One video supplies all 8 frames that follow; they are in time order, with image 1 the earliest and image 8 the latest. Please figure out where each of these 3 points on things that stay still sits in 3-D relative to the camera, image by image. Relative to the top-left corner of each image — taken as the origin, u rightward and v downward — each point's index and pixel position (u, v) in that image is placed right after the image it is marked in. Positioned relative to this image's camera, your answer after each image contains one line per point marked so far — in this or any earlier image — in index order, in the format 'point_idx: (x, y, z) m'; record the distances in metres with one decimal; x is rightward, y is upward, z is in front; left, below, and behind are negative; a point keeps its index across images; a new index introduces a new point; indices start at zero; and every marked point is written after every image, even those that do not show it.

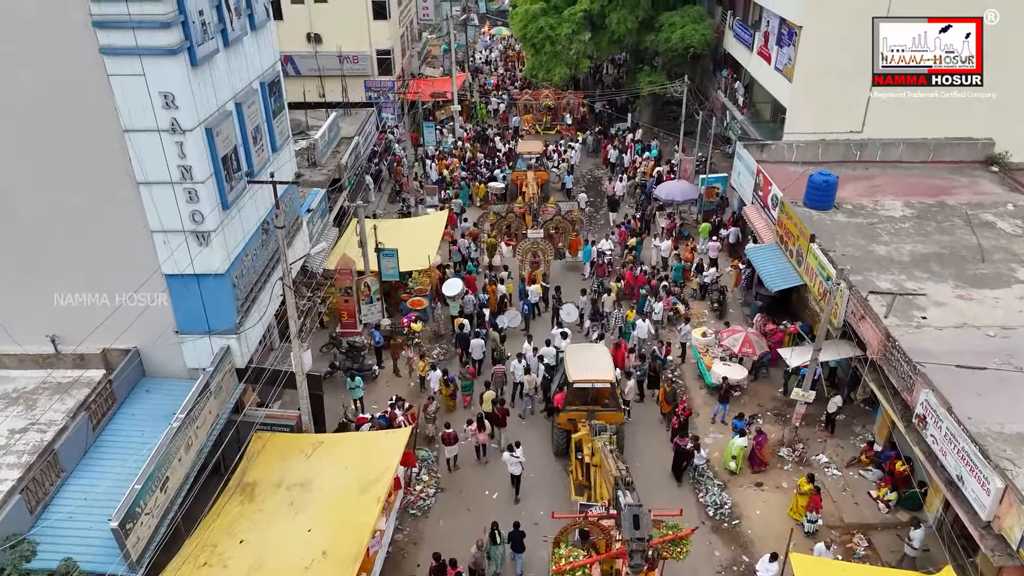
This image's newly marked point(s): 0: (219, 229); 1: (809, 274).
0: (-5.0, +1.0, +12.4) m
1: (+6.6, +0.3, +16.0) m
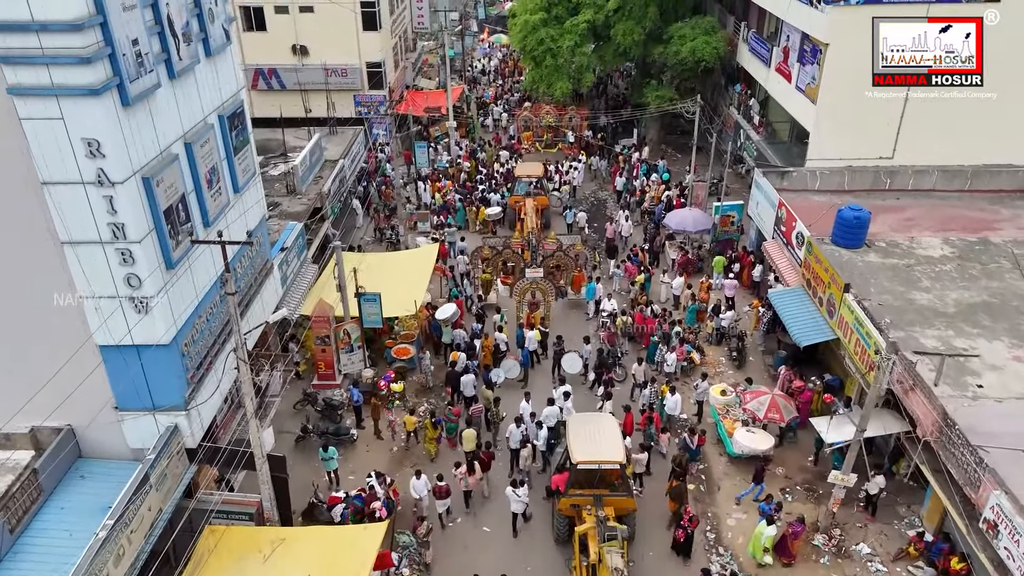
0: (-5.1, -0.1, +10.6) m
1: (+6.5, -0.8, +14.2) m
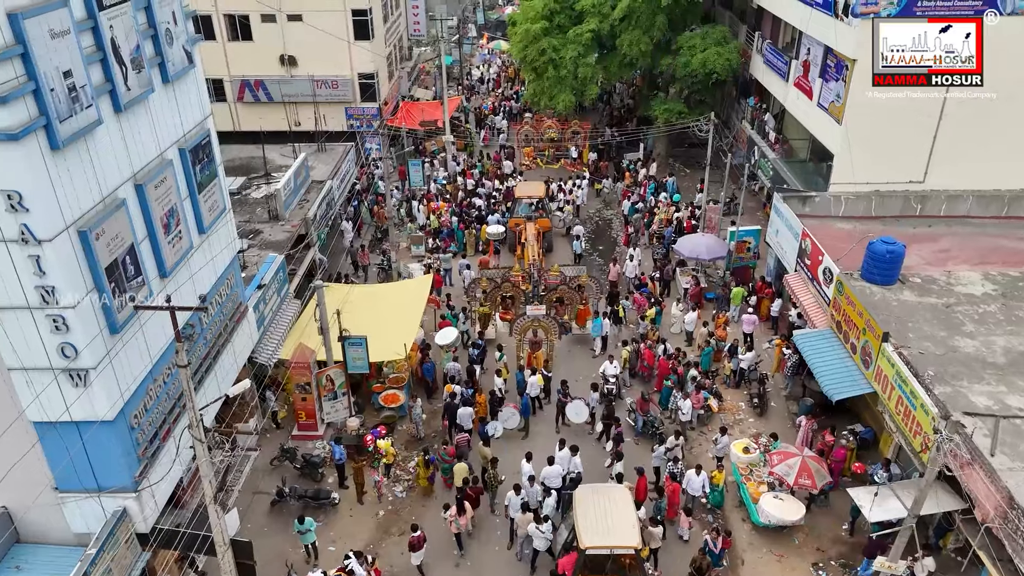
0: (-5.1, -0.9, +9.1) m
1: (+6.5, -1.6, +12.7) m
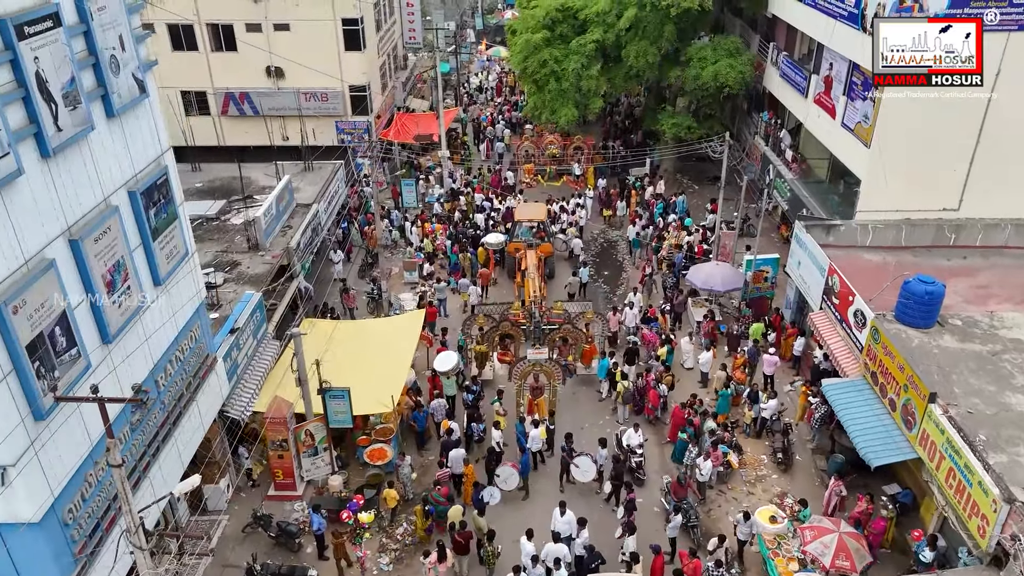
0: (-5.2, -1.8, +7.7) m
1: (+6.5, -2.5, +11.3) m
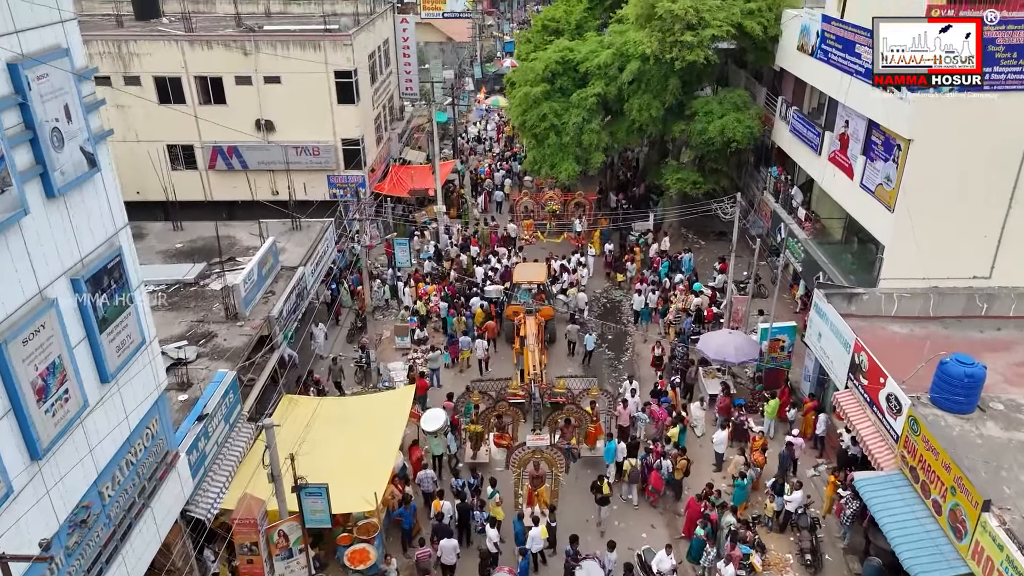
0: (-5.2, -2.9, +6.3) m
1: (+6.5, -3.8, +9.9) m
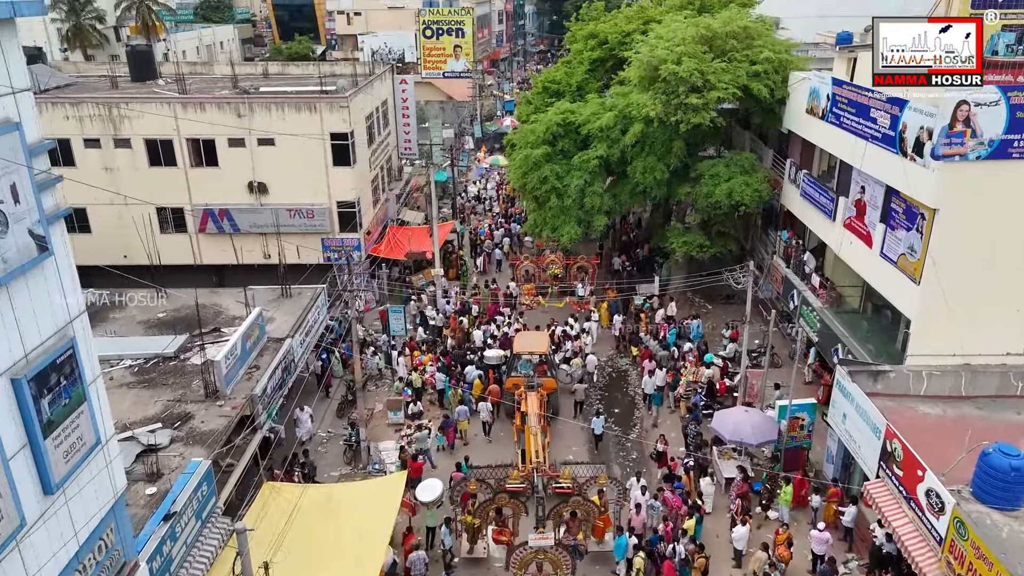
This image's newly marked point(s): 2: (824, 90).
0: (-5.2, -3.7, +5.1) m
1: (+6.5, -4.9, +8.6) m
2: (+7.8, +5.0, +18.2) m
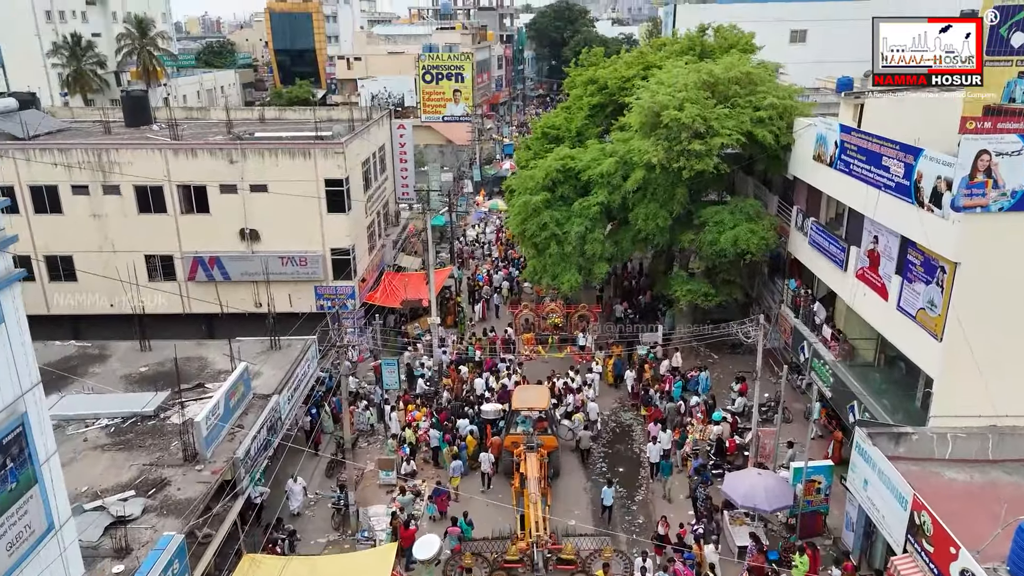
0: (-5.2, -4.3, +4.1) m
1: (+6.4, -5.6, +7.5) m
2: (+7.8, +3.7, +17.7) m
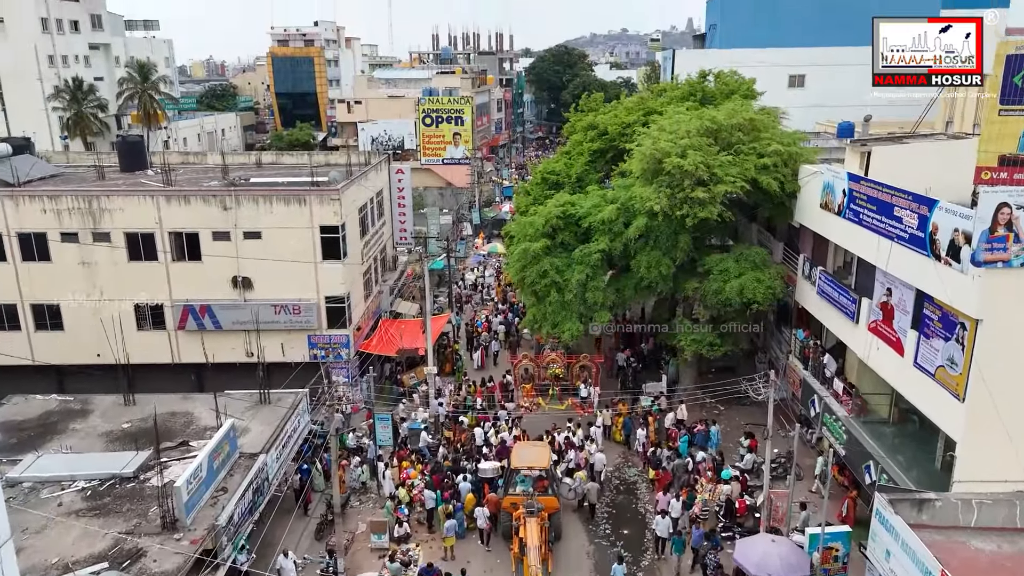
0: (-5.2, -4.8, +3.2) m
1: (+6.4, -6.3, +6.6) m
2: (+7.8, +2.4, +17.2) m
